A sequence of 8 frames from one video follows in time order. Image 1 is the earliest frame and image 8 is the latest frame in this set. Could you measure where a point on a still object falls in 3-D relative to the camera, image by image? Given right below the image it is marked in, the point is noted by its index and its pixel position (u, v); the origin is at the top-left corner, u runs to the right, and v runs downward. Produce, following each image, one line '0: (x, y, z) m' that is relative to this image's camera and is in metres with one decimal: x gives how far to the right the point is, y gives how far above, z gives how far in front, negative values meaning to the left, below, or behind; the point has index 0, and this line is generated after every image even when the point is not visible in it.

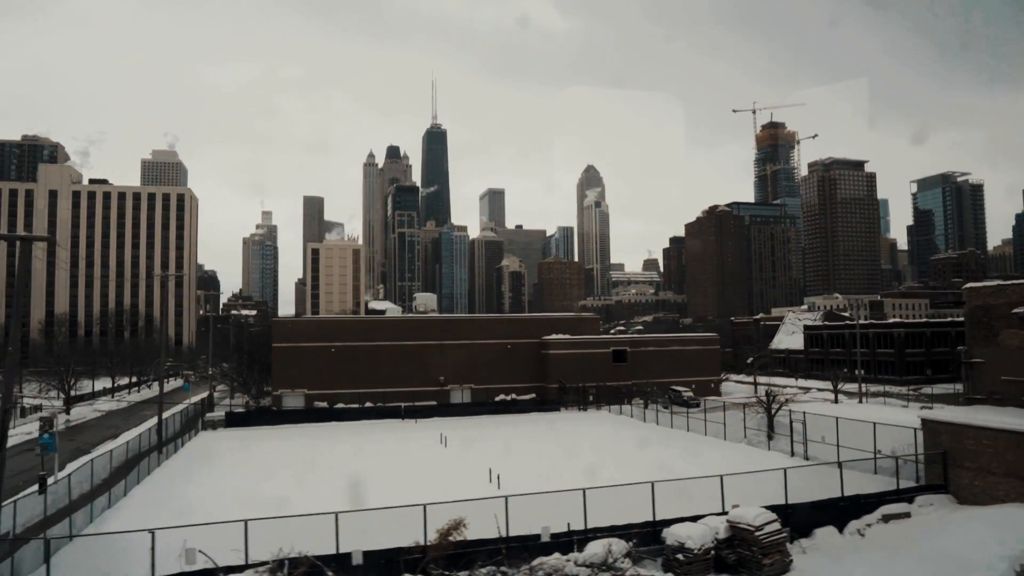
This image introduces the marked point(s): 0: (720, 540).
0: (+5.4, -6.5, +17.9) m
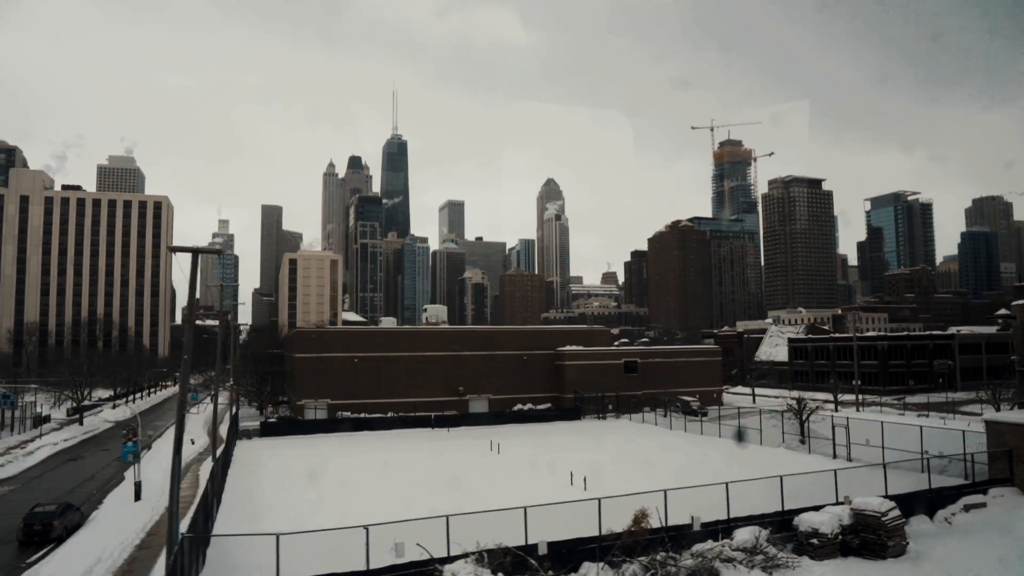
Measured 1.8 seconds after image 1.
0: (+9.7, -7.0, +20.2) m
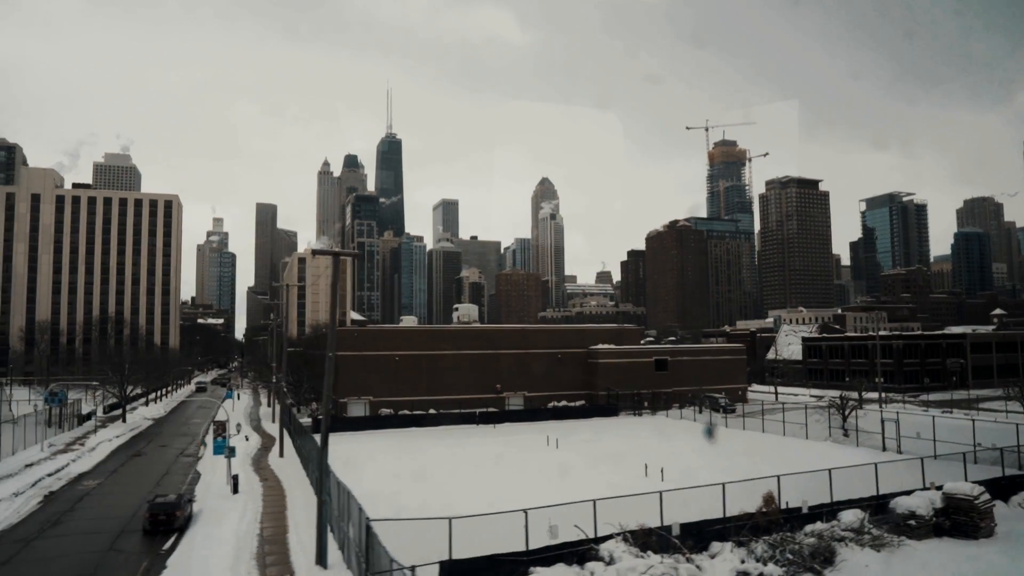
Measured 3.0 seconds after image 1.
0: (+13.6, -7.1, +22.1) m
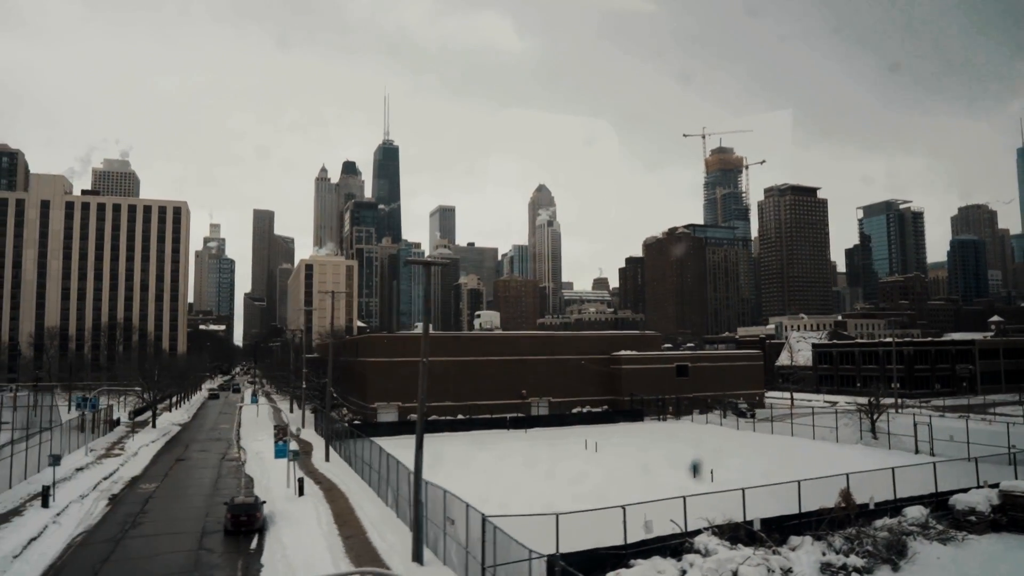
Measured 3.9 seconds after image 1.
0: (+16.3, -7.4, +23.4) m
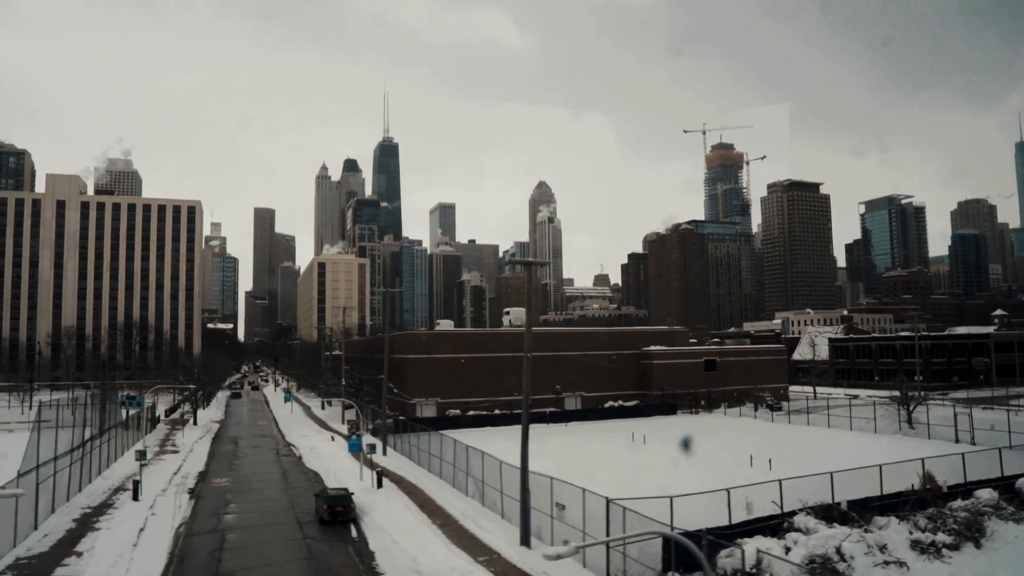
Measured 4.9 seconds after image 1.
0: (+19.7, -7.3, +24.9) m
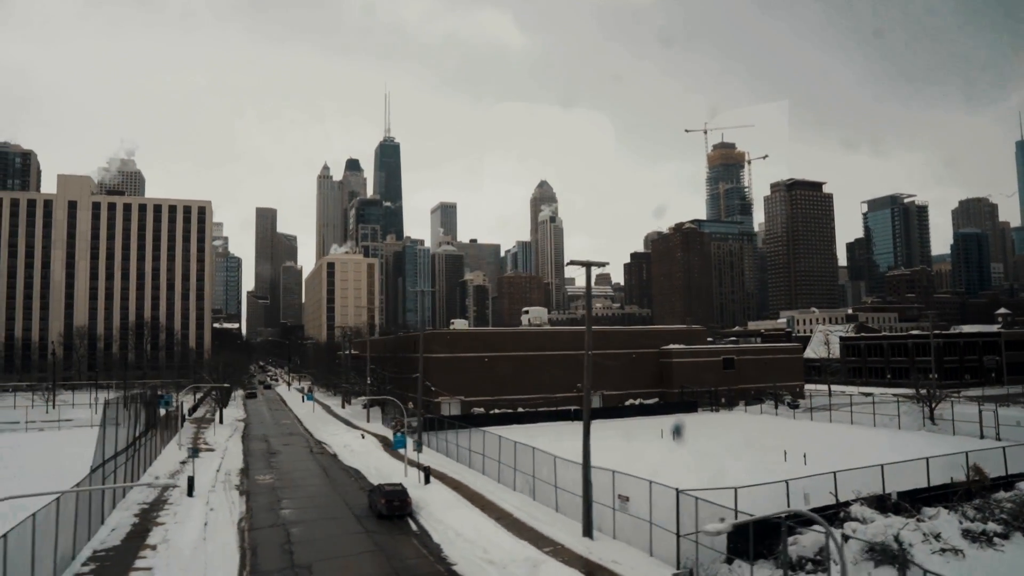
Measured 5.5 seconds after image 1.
0: (+21.8, -7.3, +25.9) m
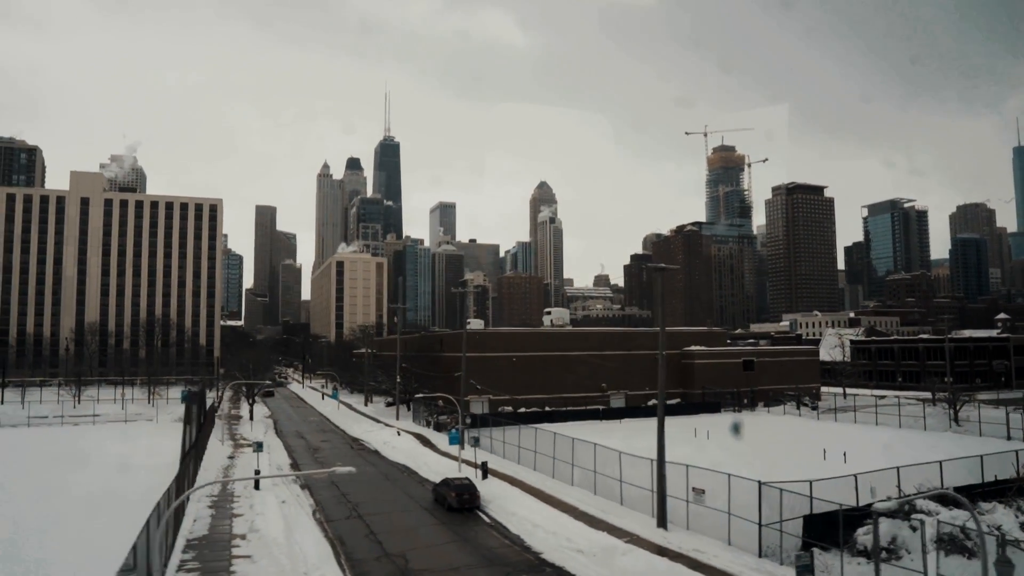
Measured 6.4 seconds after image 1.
0: (+24.7, -7.6, +27.4) m
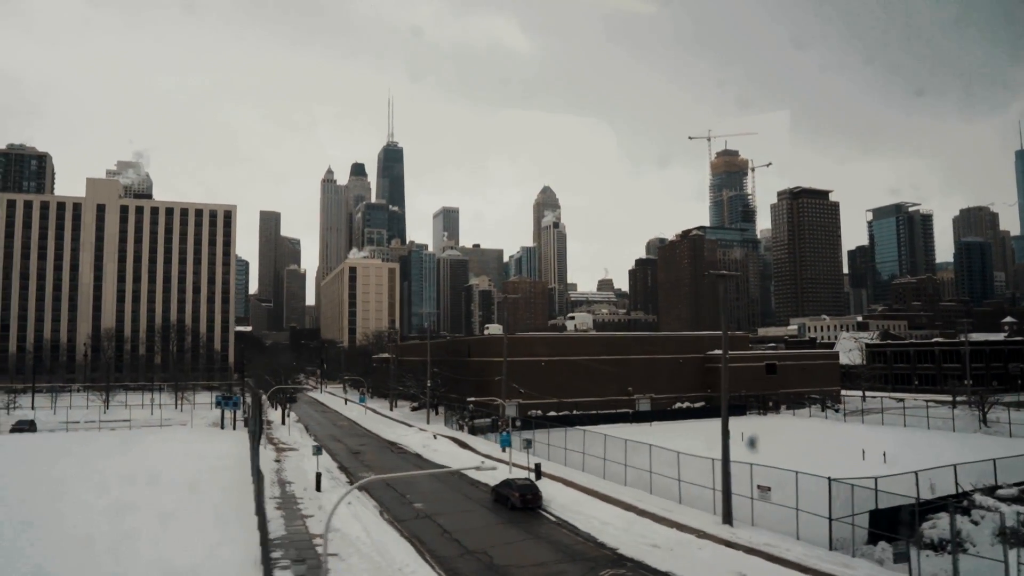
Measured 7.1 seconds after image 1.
0: (+27.4, -7.8, +28.5) m
